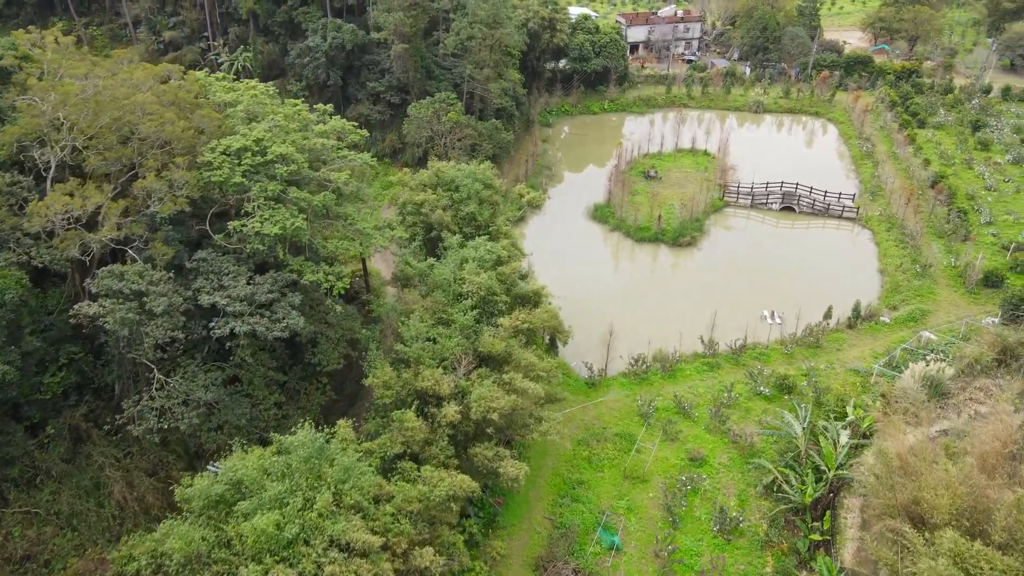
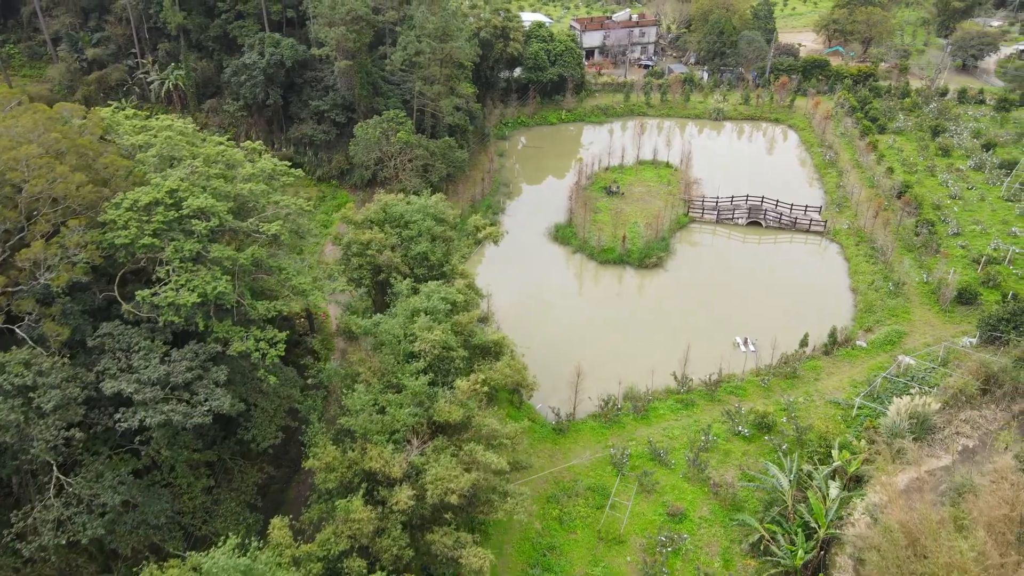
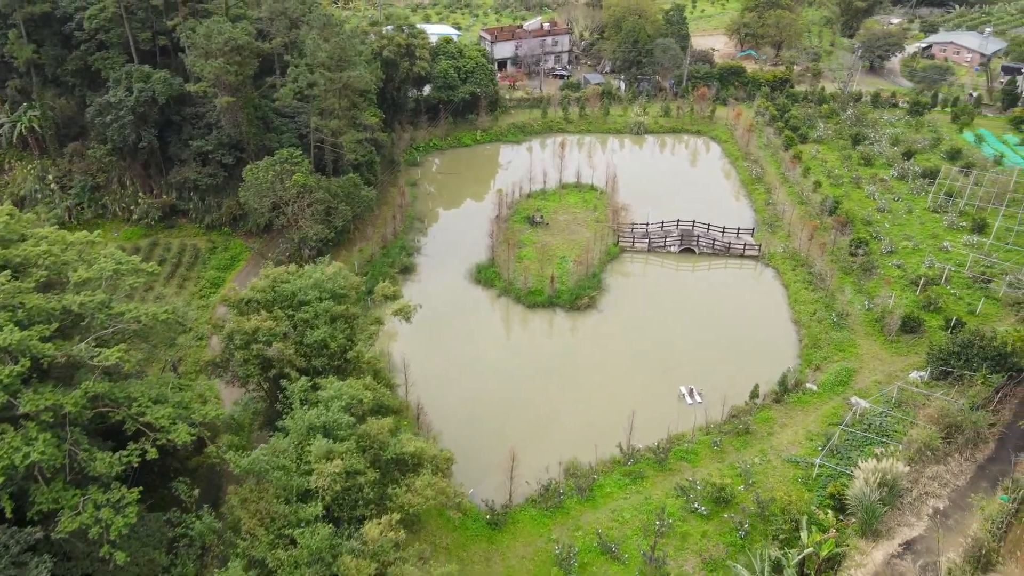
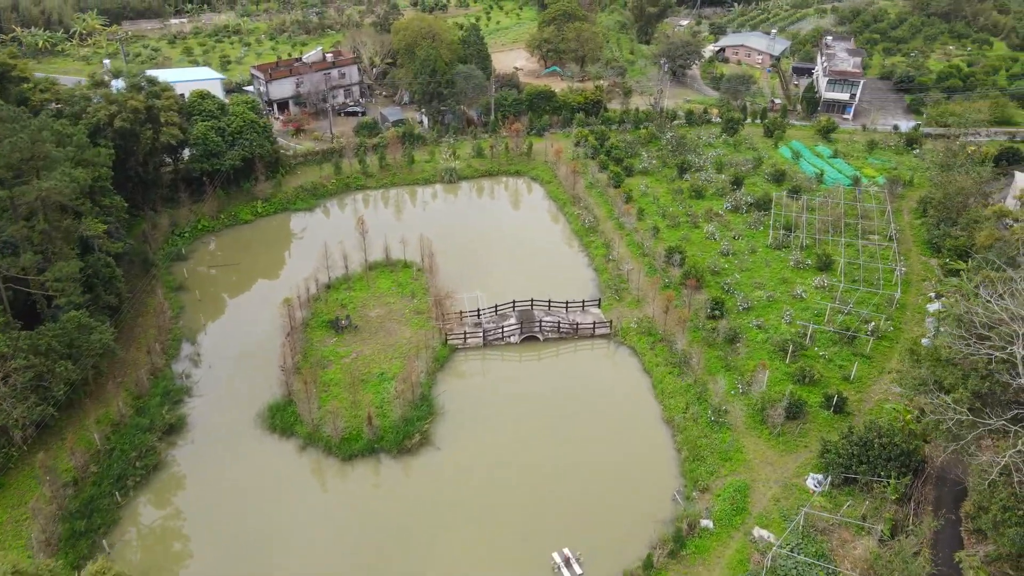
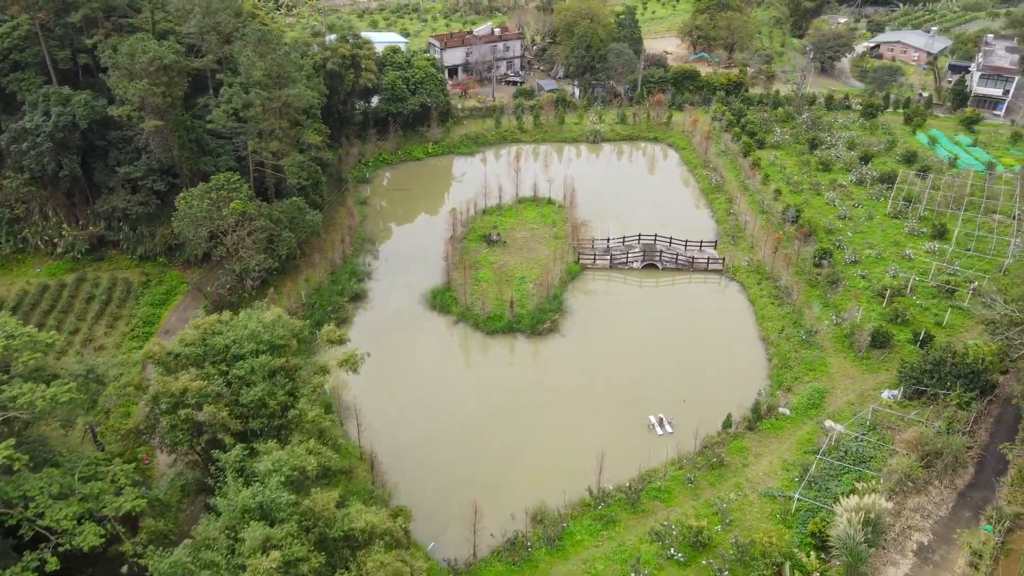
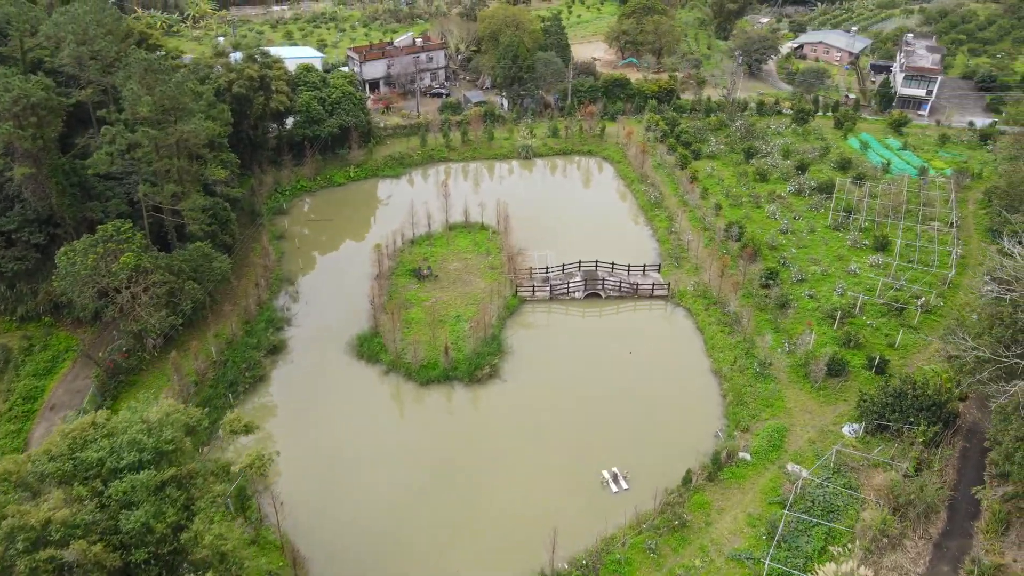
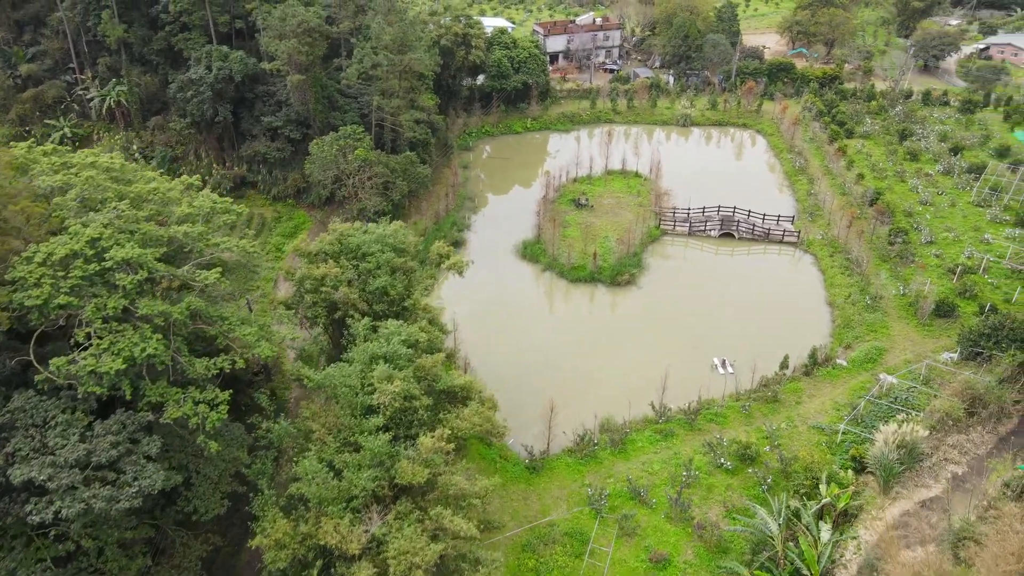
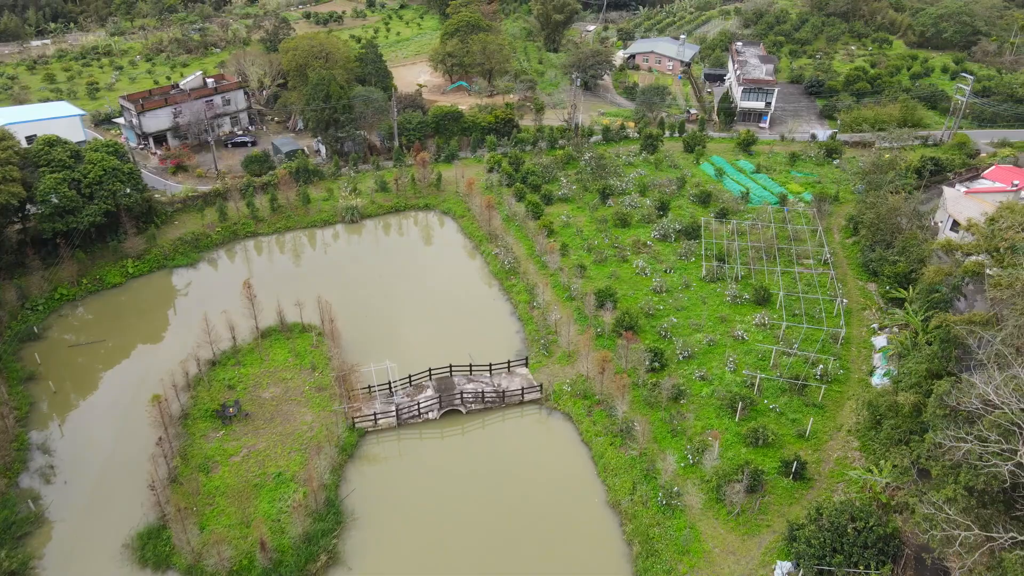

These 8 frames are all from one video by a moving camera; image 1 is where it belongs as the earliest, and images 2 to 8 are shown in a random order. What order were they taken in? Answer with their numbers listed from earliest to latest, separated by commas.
2, 7, 3, 5, 6, 4, 8
